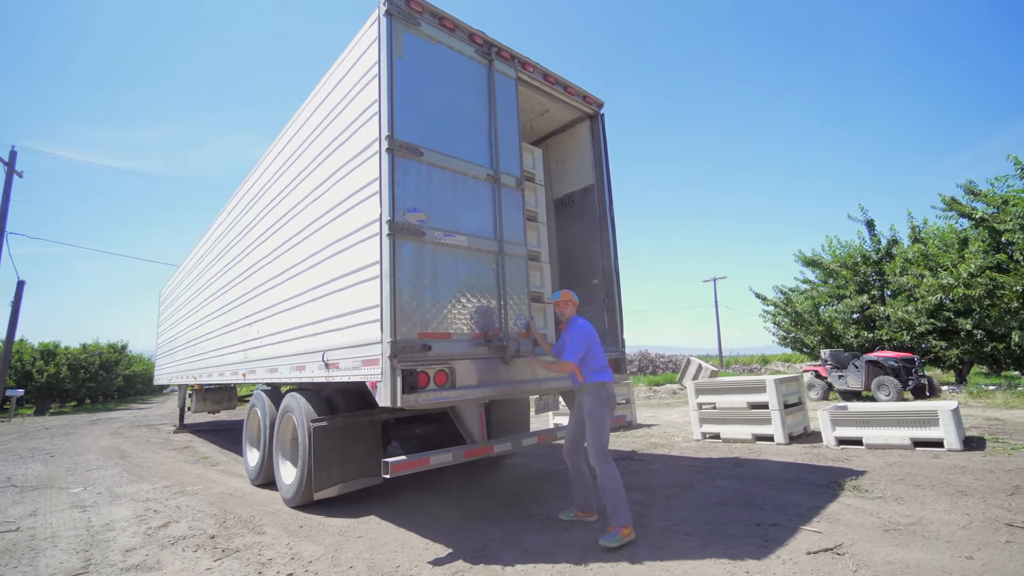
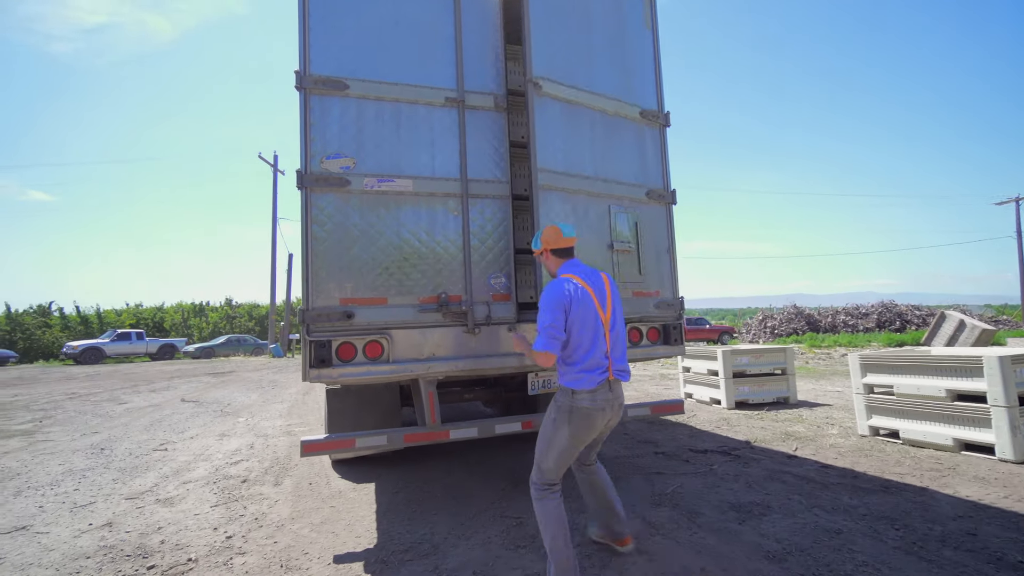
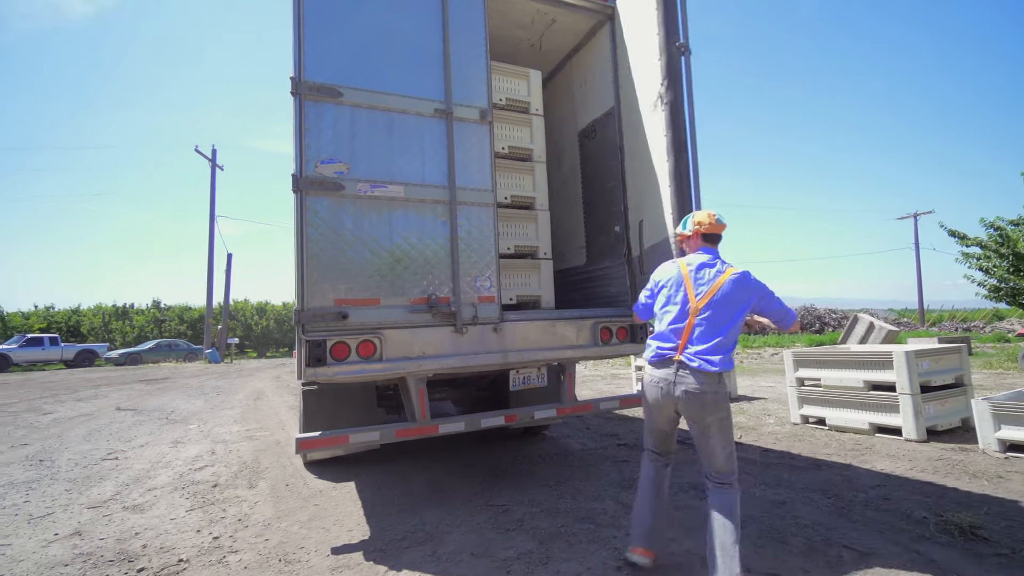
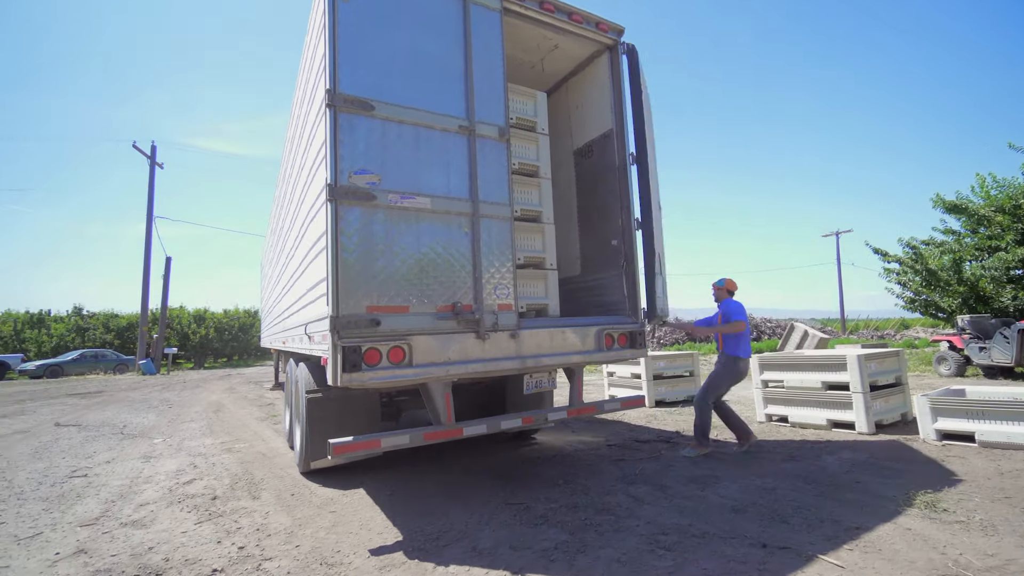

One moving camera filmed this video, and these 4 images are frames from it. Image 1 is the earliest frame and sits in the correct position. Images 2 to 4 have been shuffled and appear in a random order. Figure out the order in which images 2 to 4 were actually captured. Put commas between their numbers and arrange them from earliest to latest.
4, 3, 2
